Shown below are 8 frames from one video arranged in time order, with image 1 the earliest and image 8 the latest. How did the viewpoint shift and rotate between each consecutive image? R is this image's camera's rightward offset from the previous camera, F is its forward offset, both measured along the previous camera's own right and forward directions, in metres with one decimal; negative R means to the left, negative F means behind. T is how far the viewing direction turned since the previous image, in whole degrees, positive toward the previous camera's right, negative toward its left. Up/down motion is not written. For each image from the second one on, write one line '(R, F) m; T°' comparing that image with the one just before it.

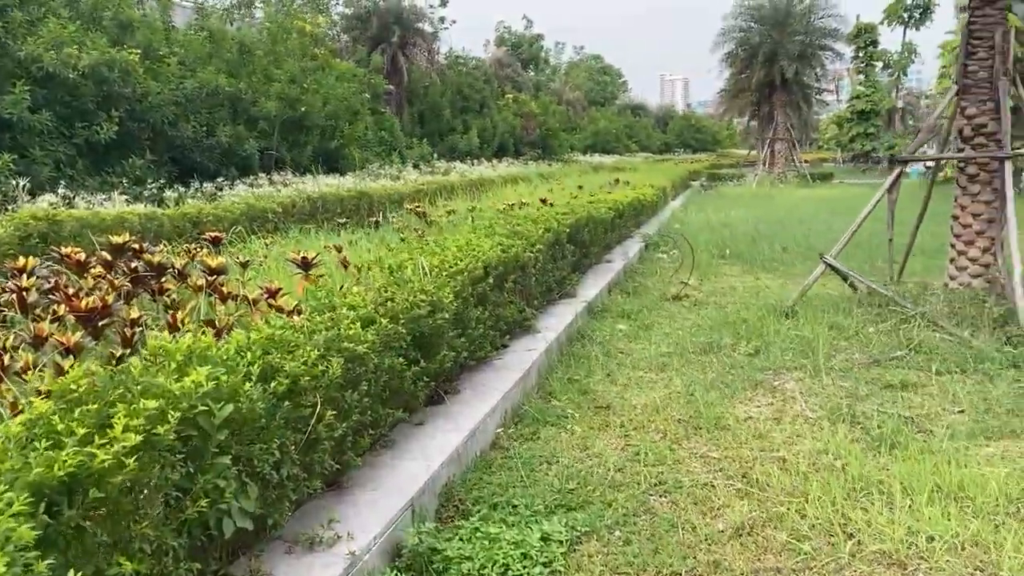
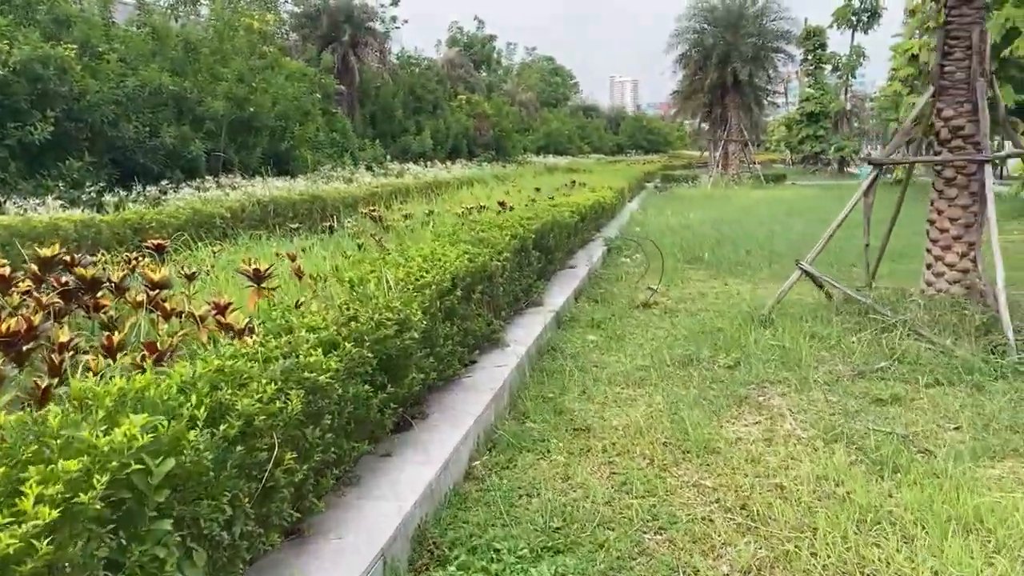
(-0.1, +0.2) m; +3°
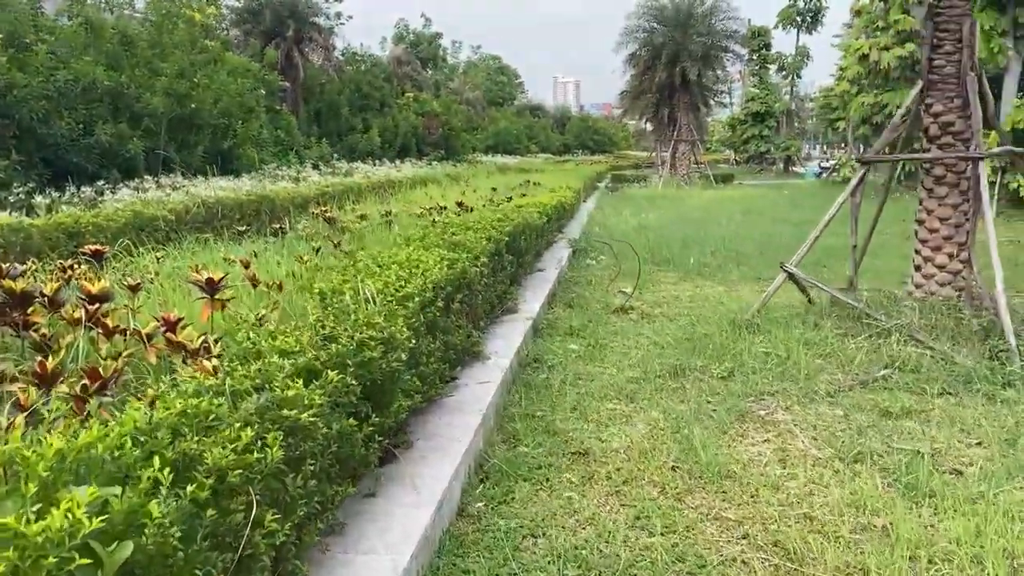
(-0.1, +0.3) m; +4°
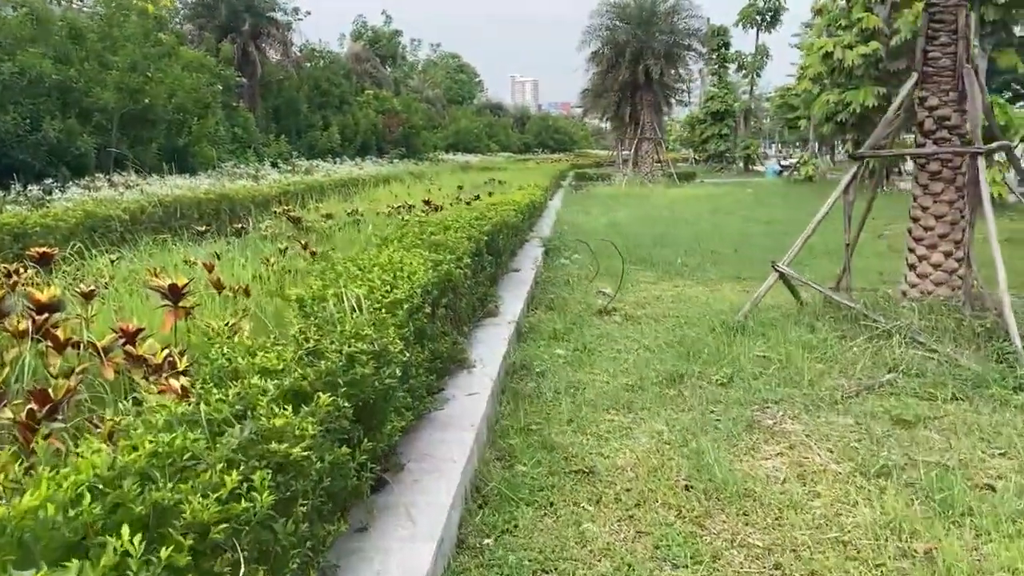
(-0.1, +0.2) m; +3°
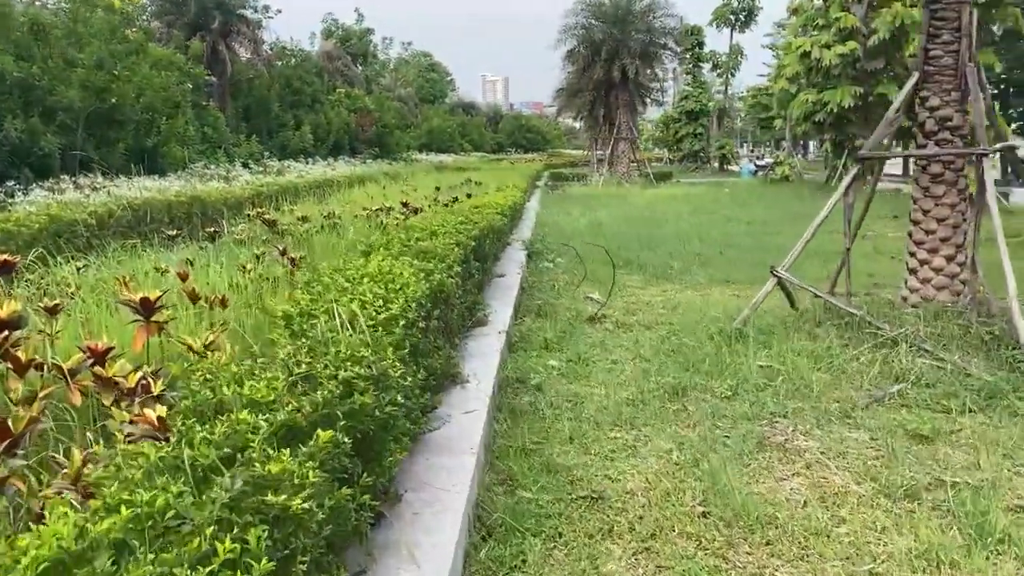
(-0.1, +0.2) m; +2°
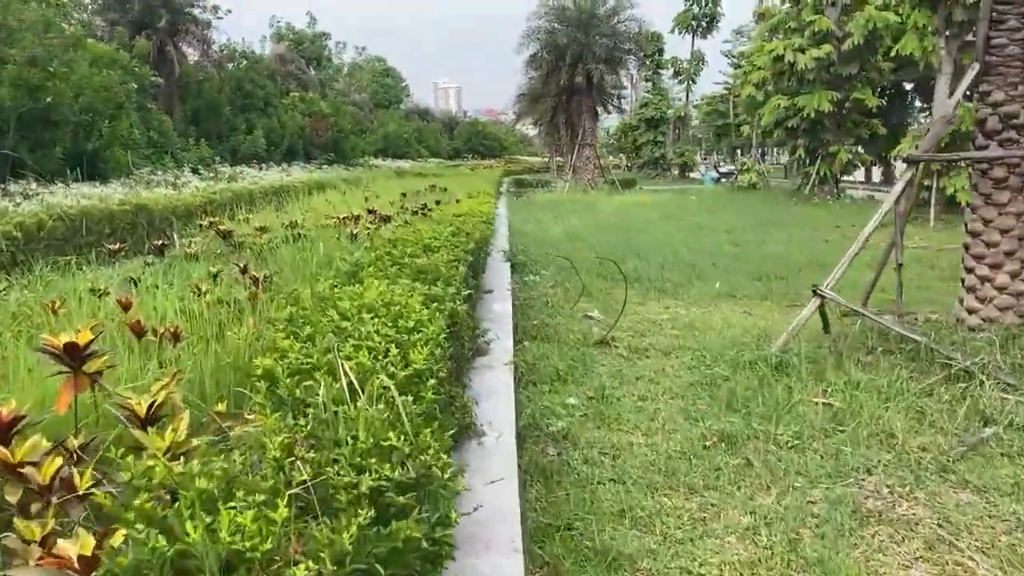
(-0.2, +0.5) m; +3°
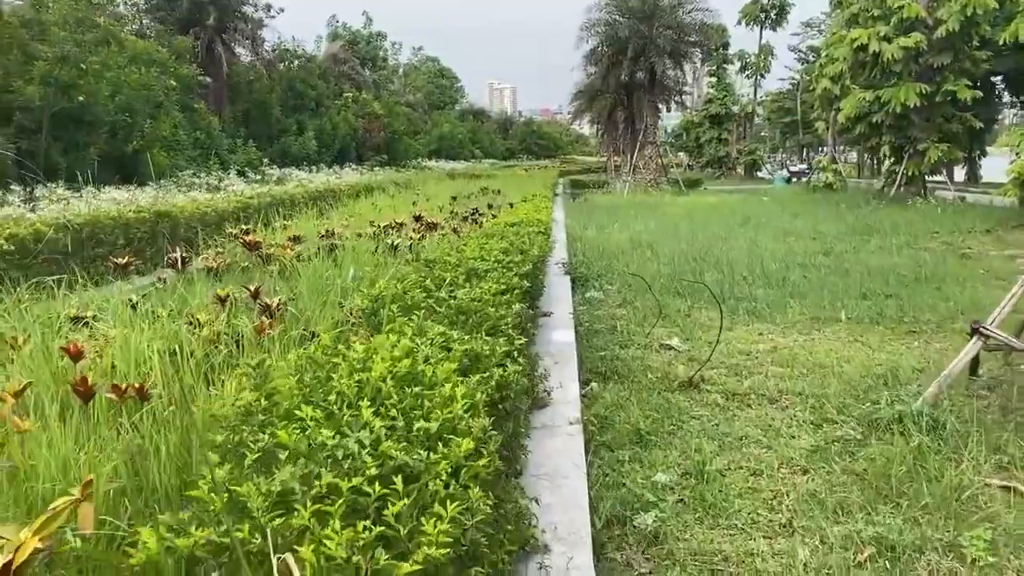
(0.0, +0.7) m; -4°
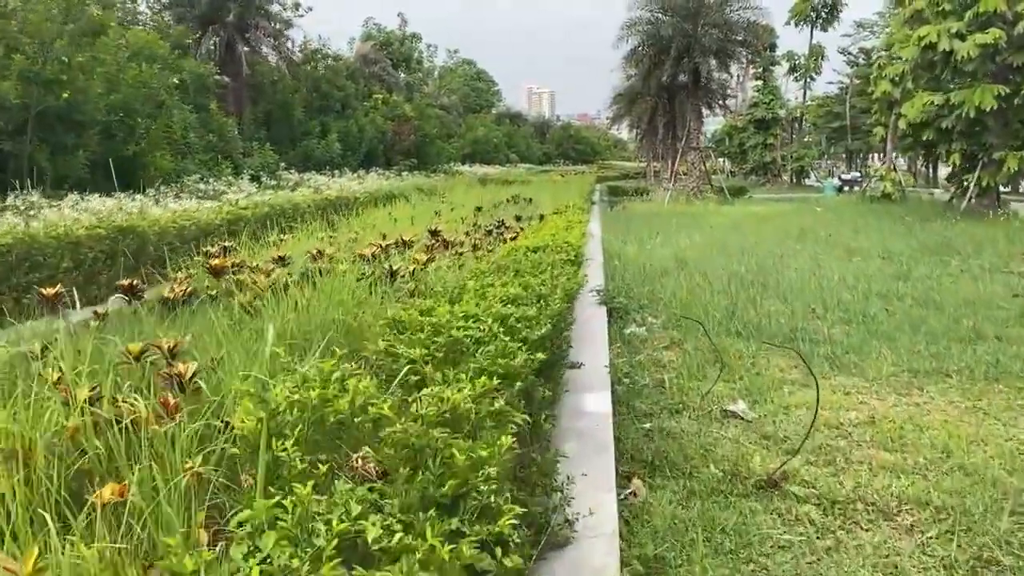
(+0.1, +0.8) m; -2°
